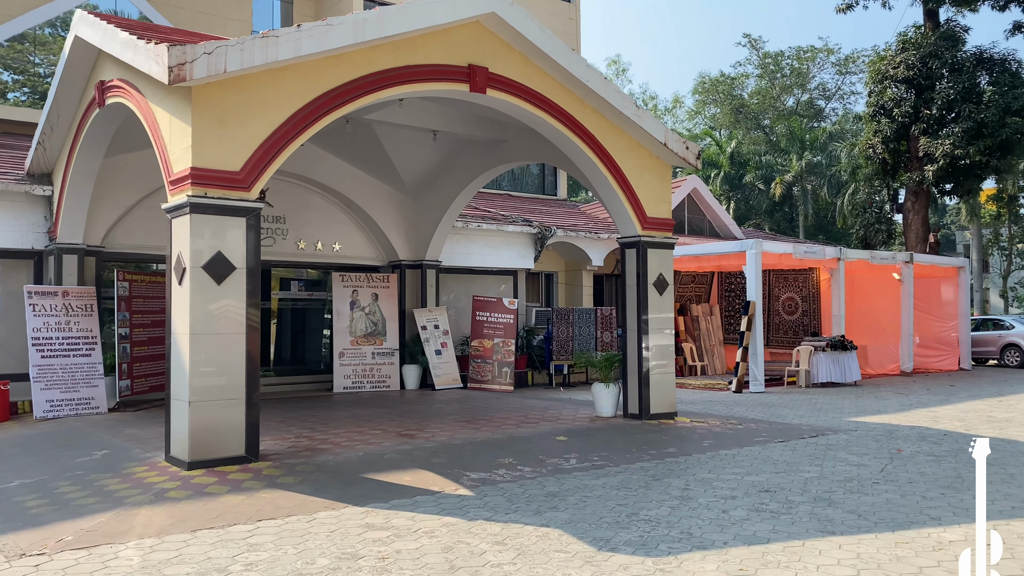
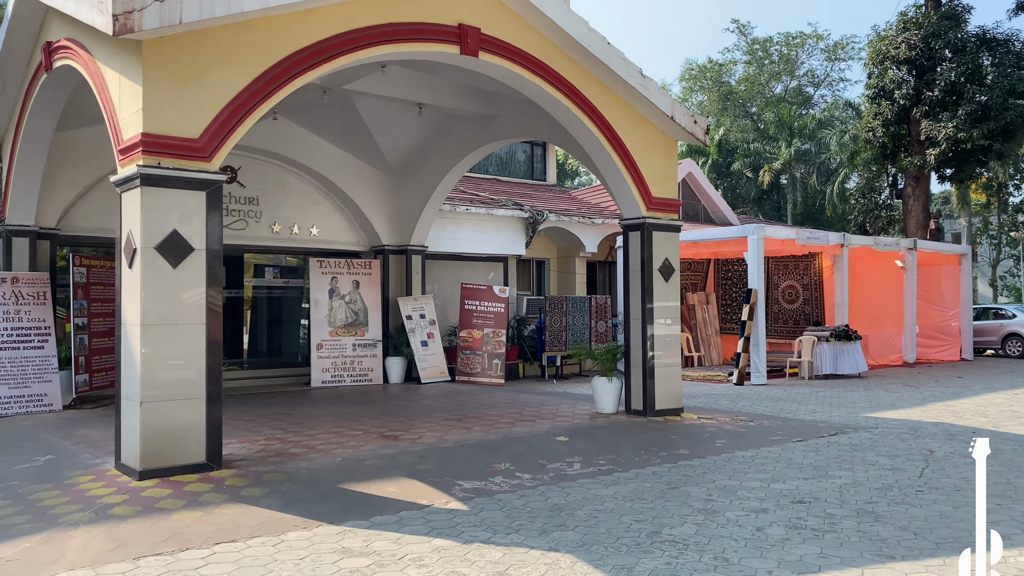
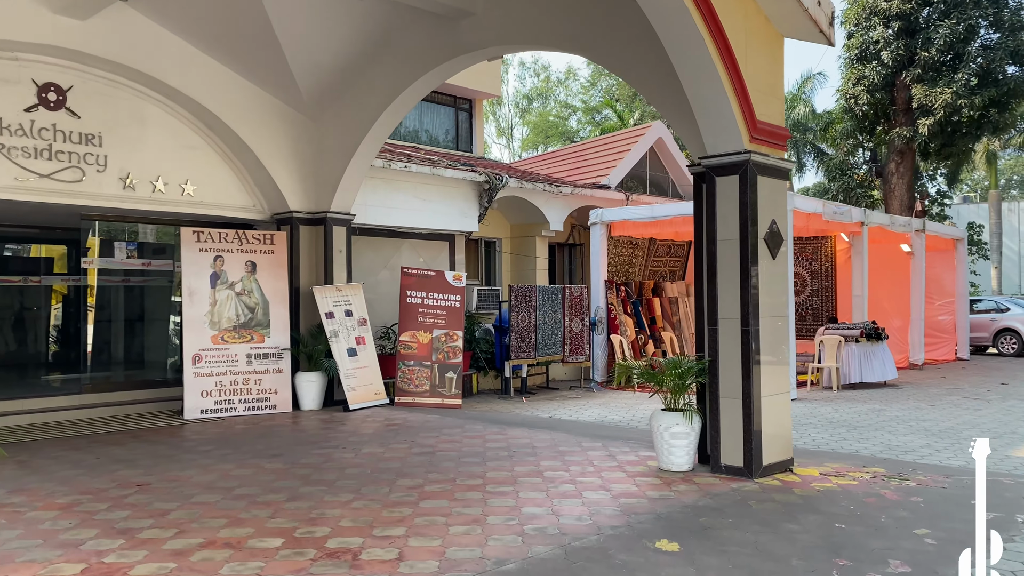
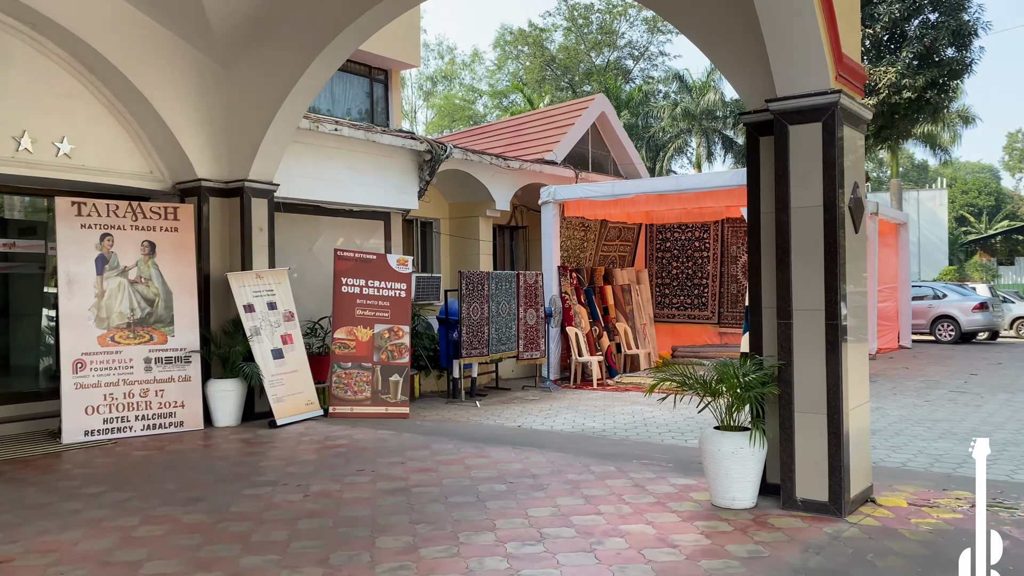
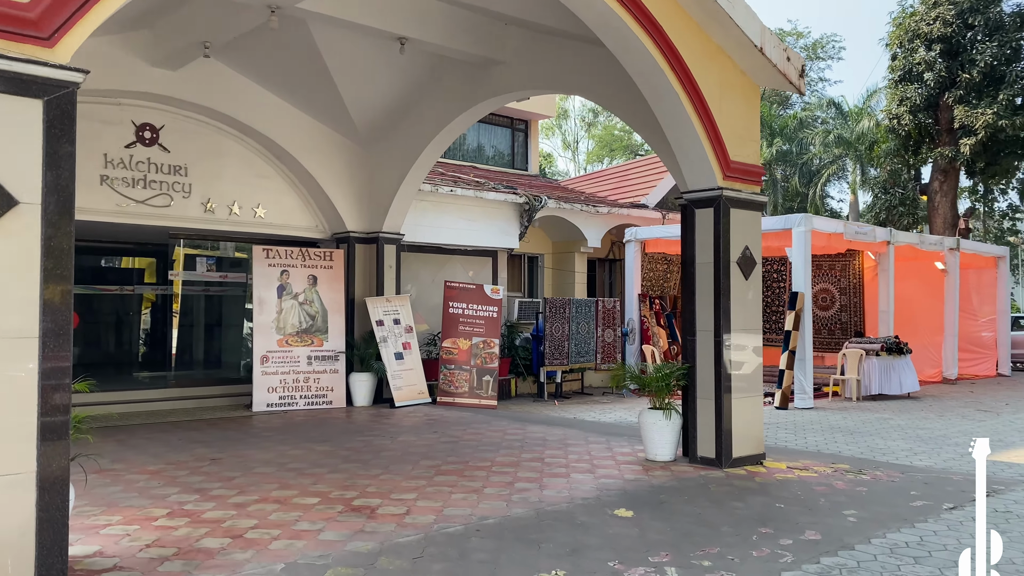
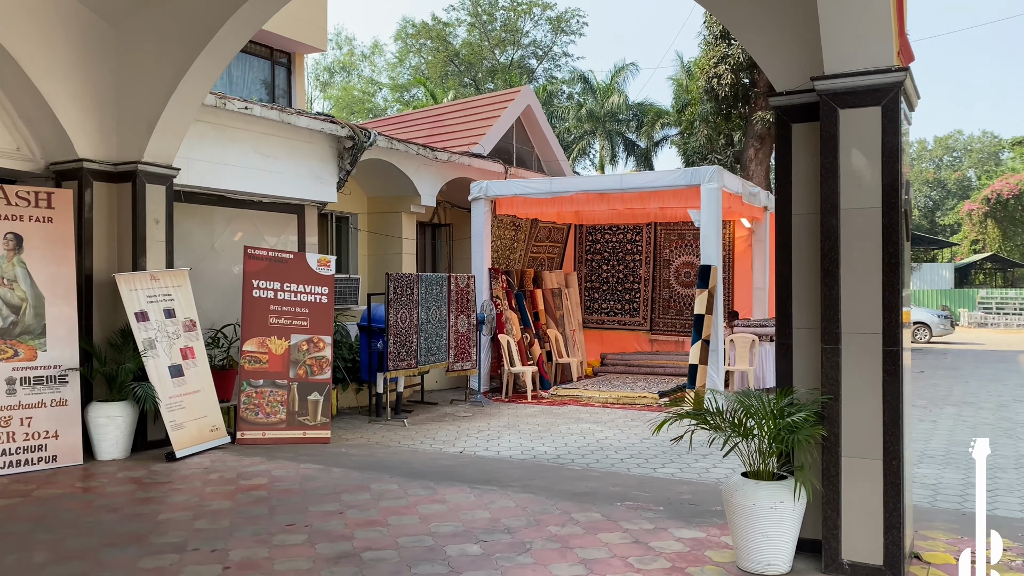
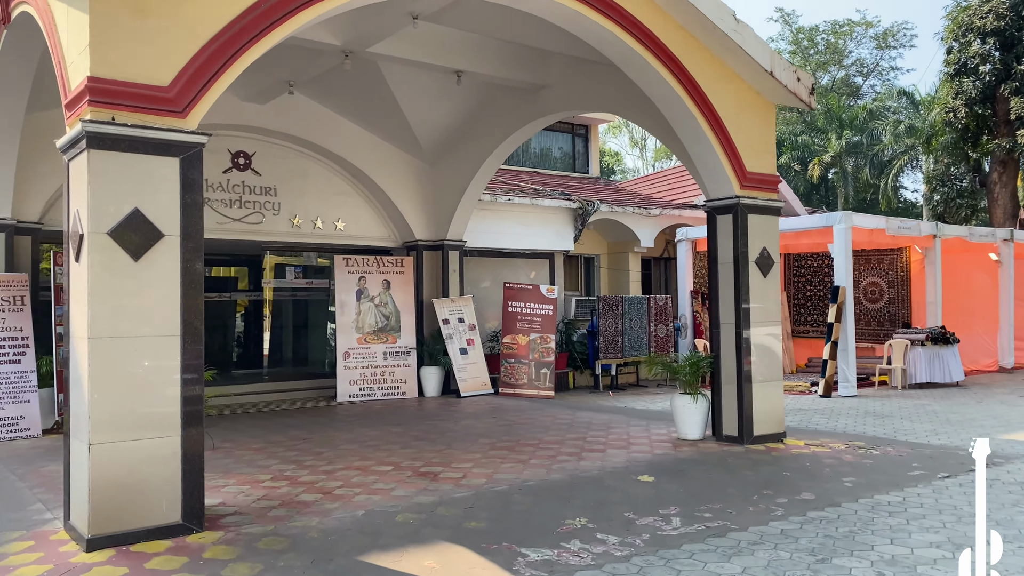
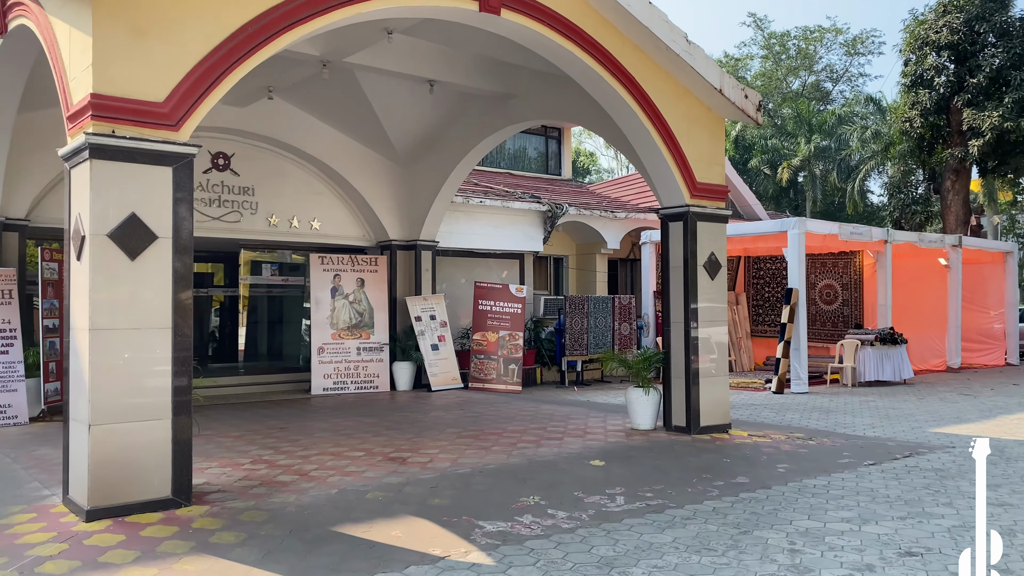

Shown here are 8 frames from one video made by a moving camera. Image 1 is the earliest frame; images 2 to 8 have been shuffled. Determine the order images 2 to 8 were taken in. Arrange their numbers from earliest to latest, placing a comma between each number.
2, 8, 7, 5, 3, 4, 6
